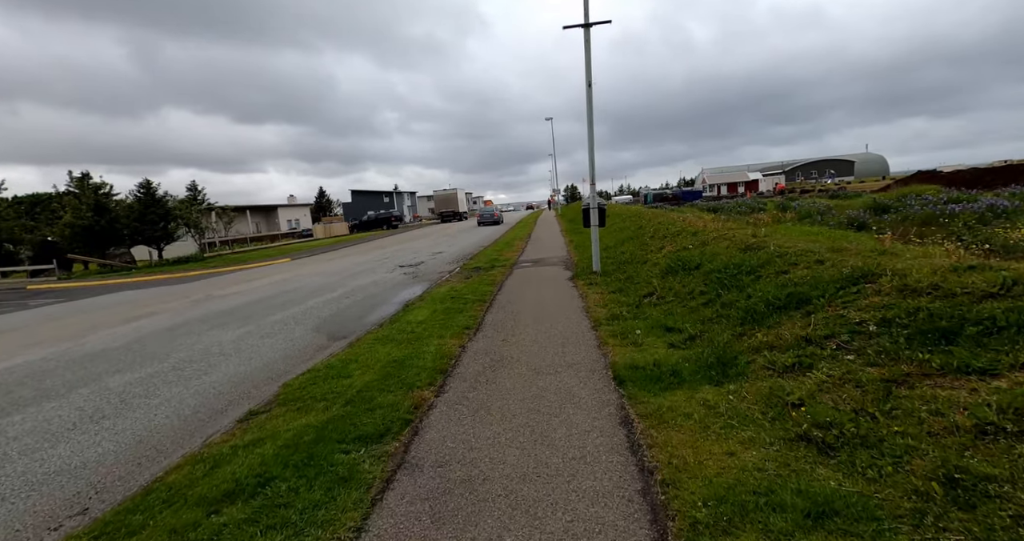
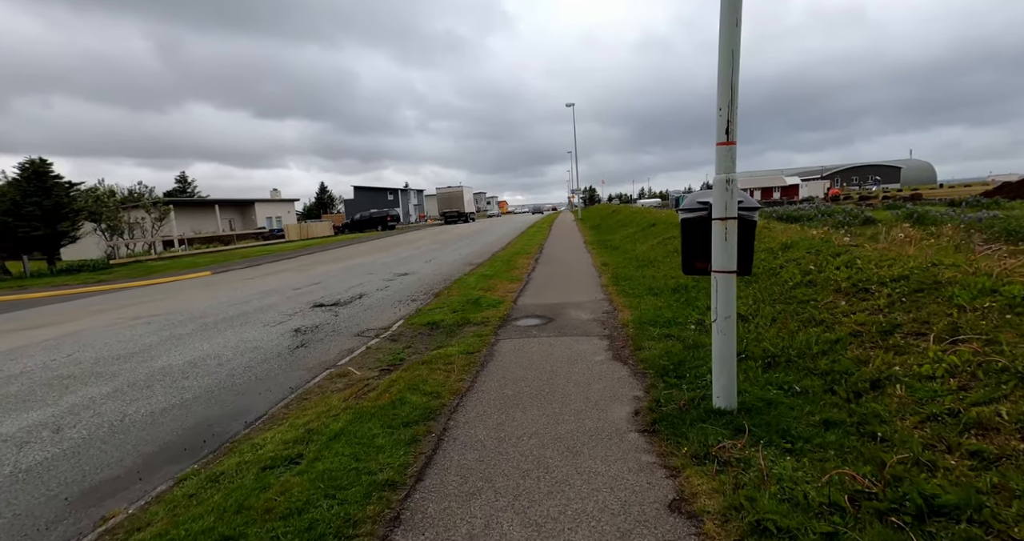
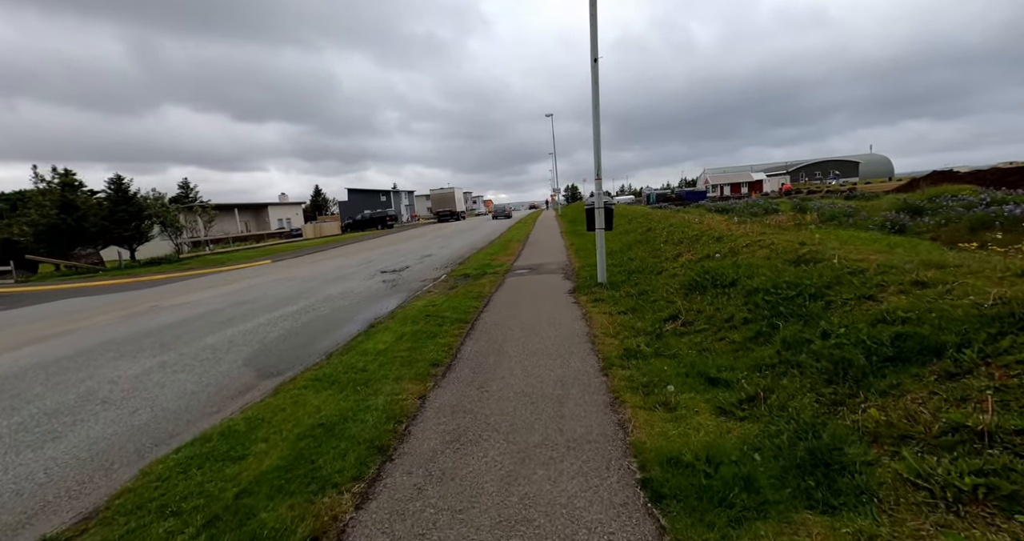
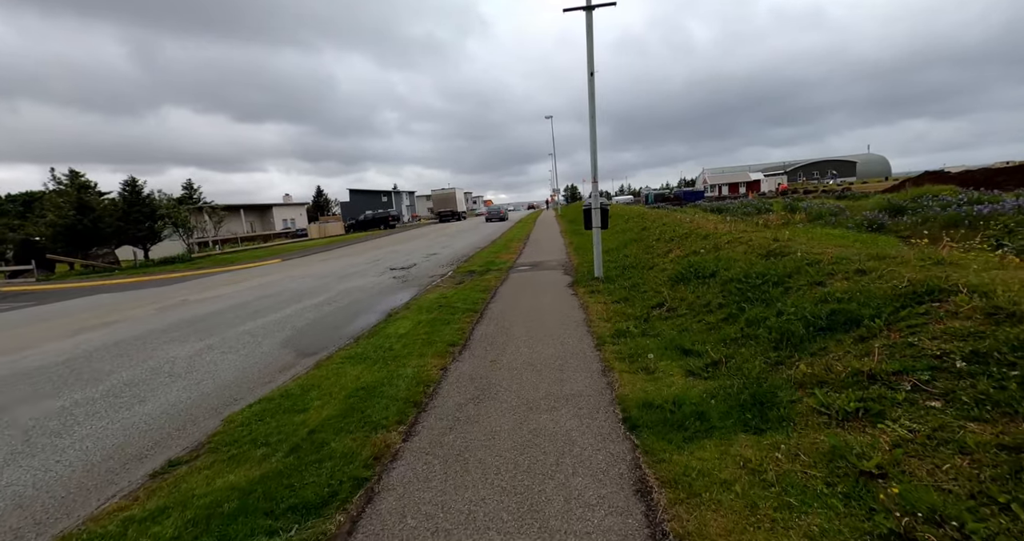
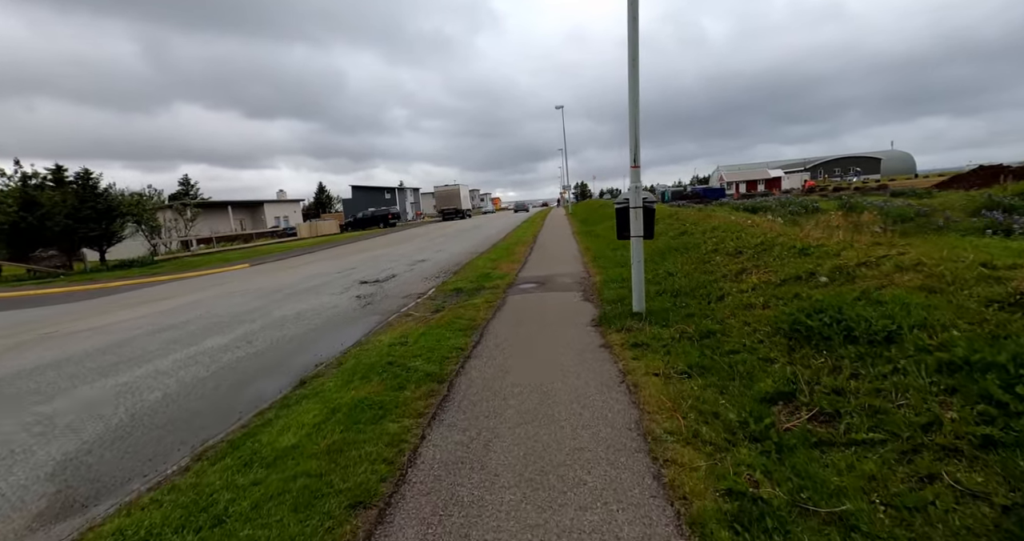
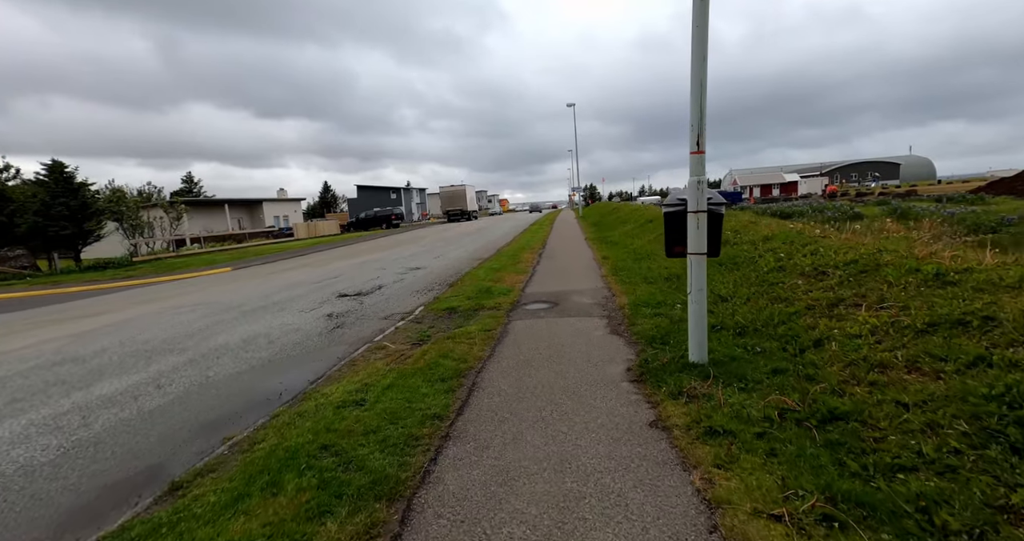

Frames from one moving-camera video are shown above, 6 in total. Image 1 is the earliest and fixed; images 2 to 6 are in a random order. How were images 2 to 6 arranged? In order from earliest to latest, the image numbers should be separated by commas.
4, 3, 5, 6, 2
